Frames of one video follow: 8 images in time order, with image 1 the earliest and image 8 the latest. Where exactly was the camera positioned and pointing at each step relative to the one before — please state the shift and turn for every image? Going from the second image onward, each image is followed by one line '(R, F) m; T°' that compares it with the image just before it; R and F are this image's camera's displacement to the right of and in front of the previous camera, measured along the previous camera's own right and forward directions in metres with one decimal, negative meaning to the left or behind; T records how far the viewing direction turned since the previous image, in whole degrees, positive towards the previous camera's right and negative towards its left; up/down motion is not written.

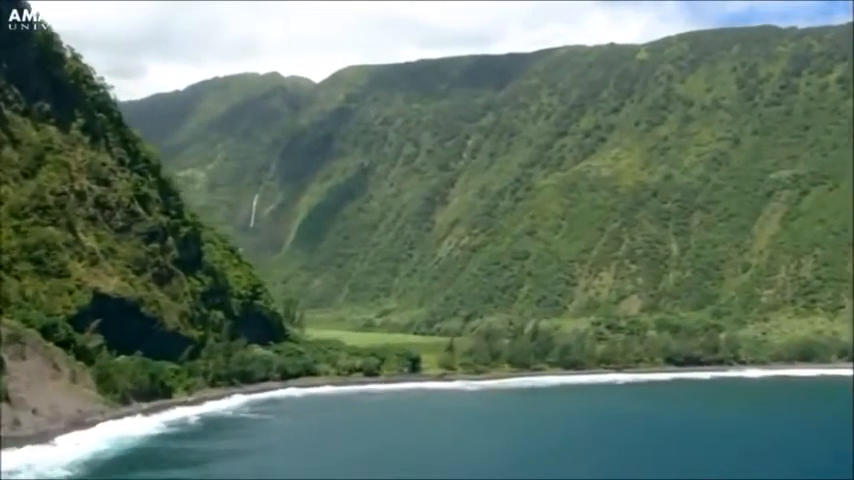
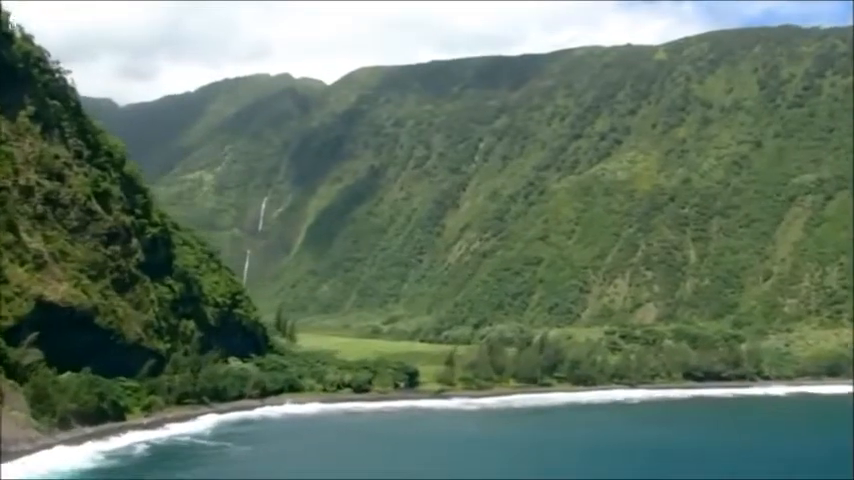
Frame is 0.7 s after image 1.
(+1.3, +7.8) m; -1°
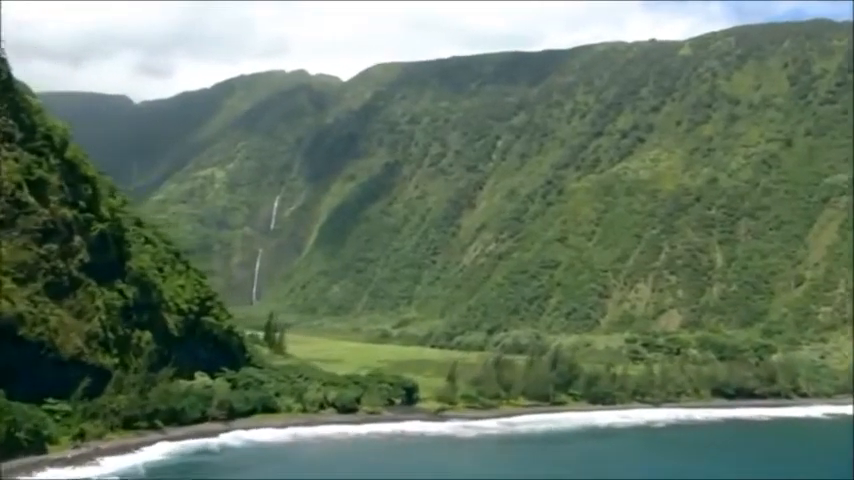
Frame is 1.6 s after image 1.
(+1.4, +10.1) m; -1°
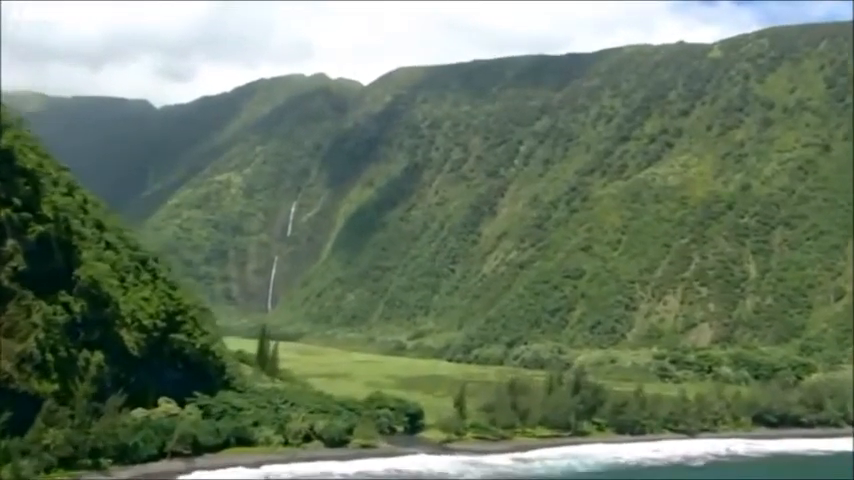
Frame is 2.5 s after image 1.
(+1.0, +9.7) m; -1°
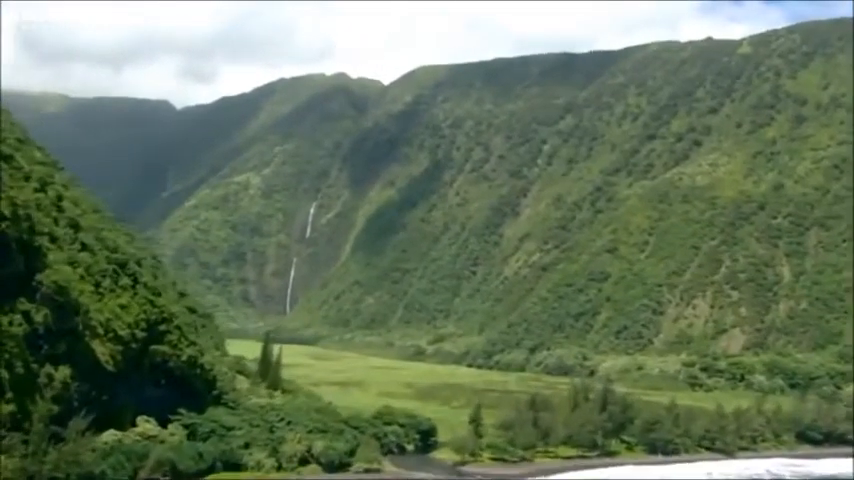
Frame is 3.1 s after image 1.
(+0.6, +6.6) m; -1°
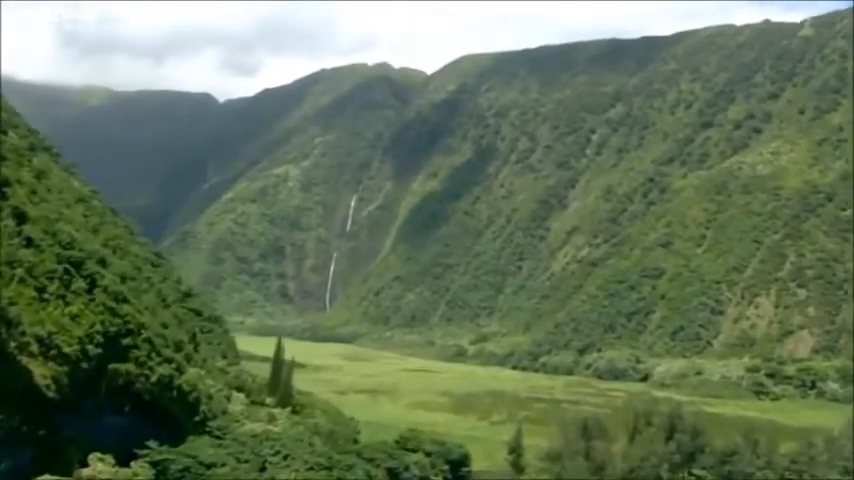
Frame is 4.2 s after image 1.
(+0.7, +11.4) m; -2°
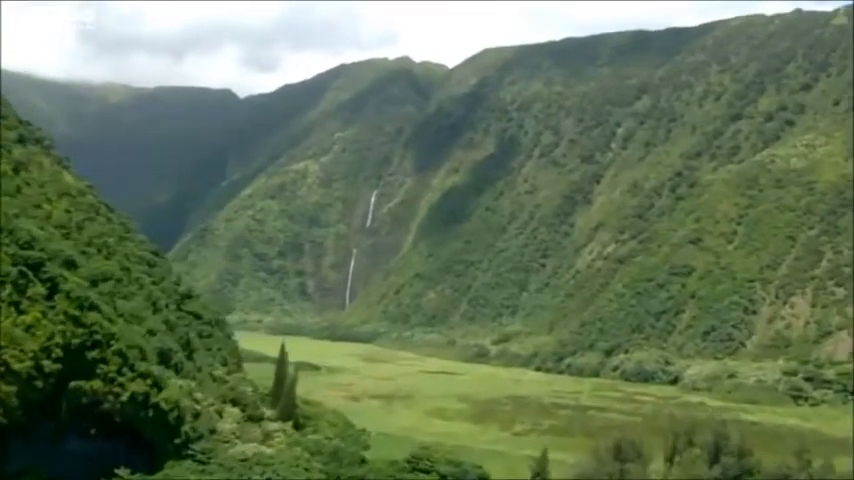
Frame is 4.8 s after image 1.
(+0.4, +6.3) m; -1°
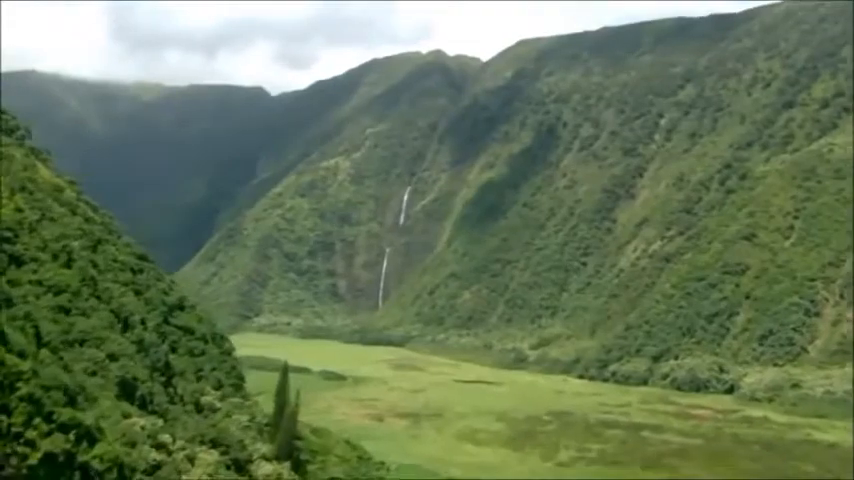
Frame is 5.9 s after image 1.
(+0.5, +11.3) m; -2°
